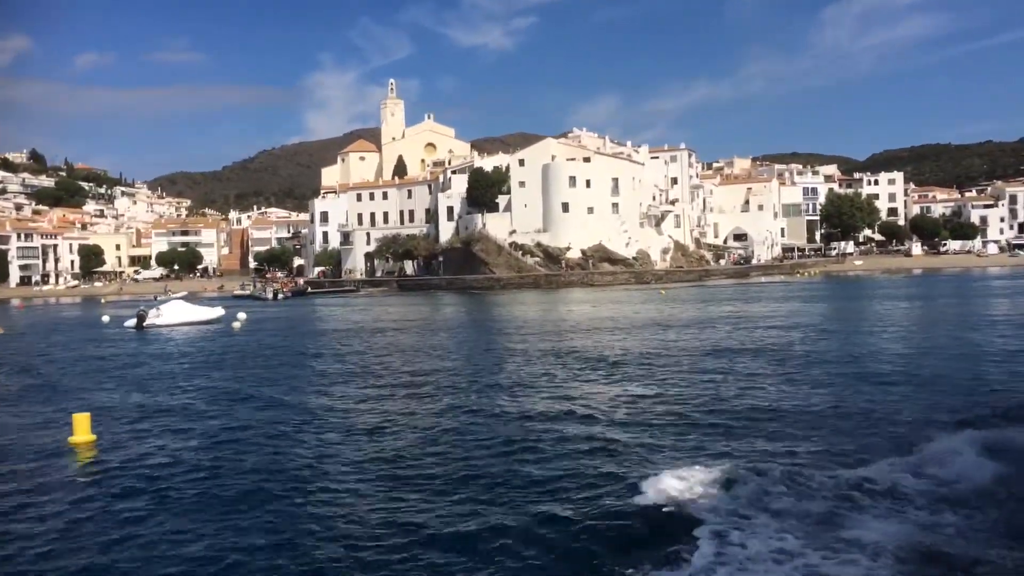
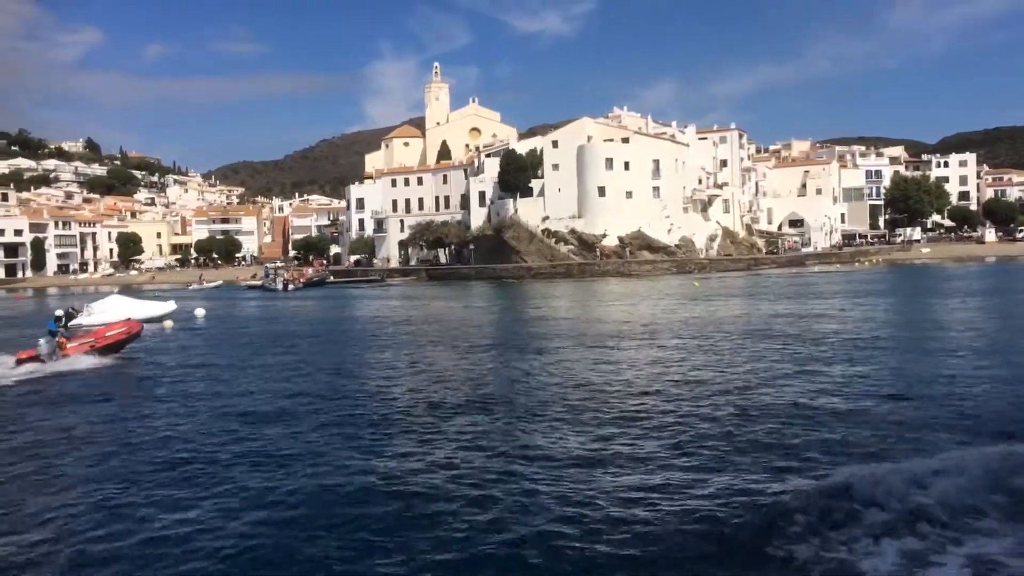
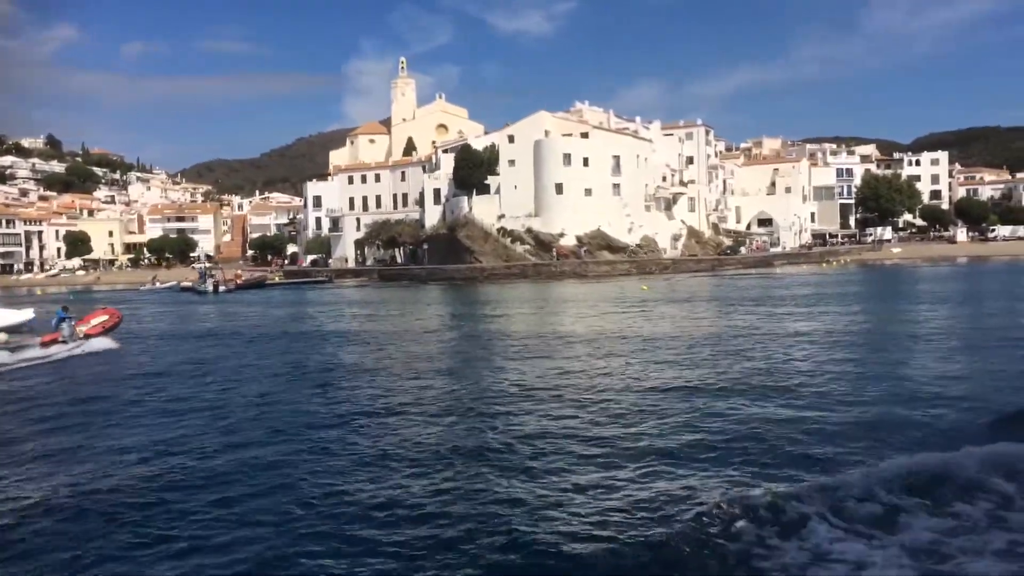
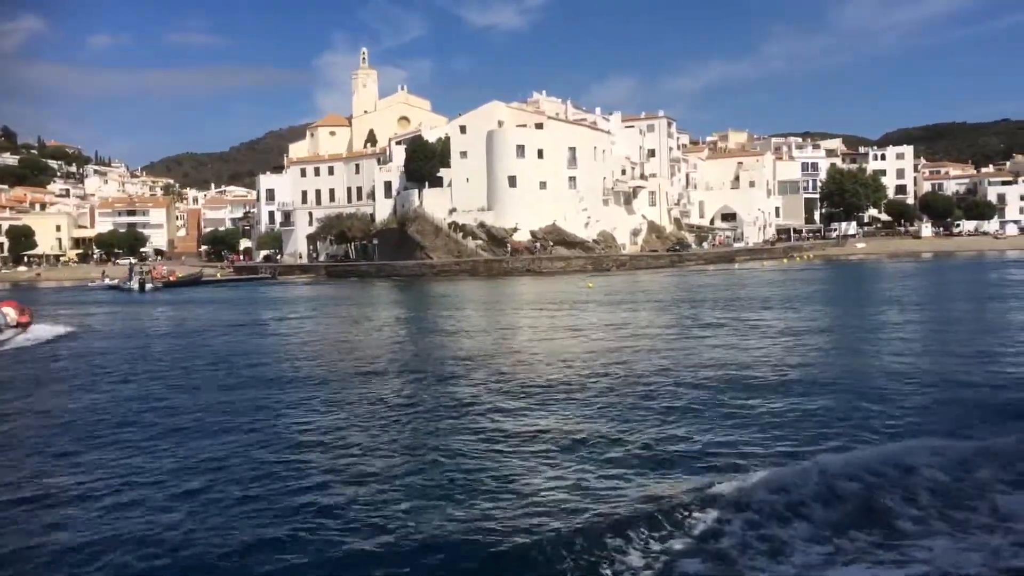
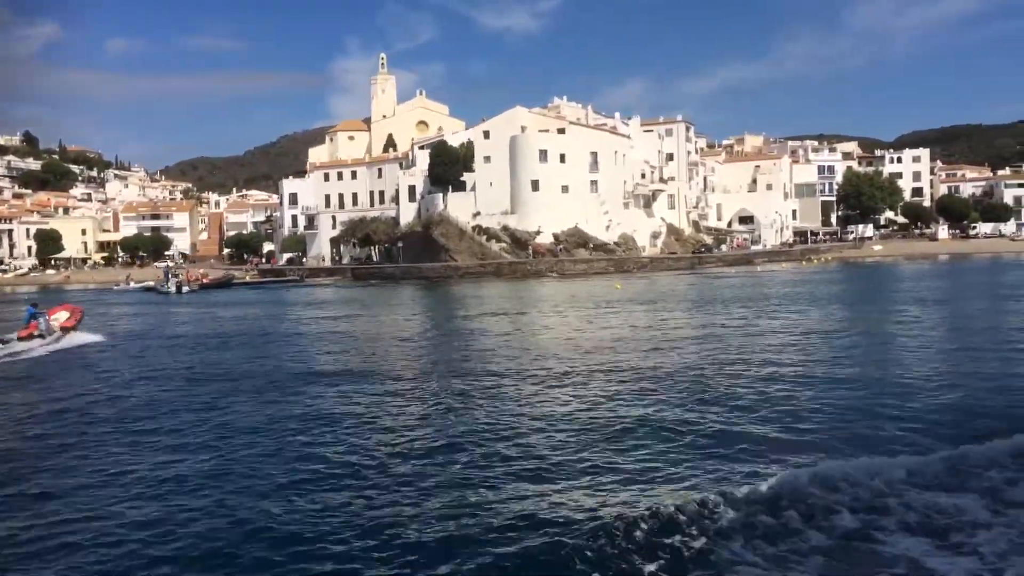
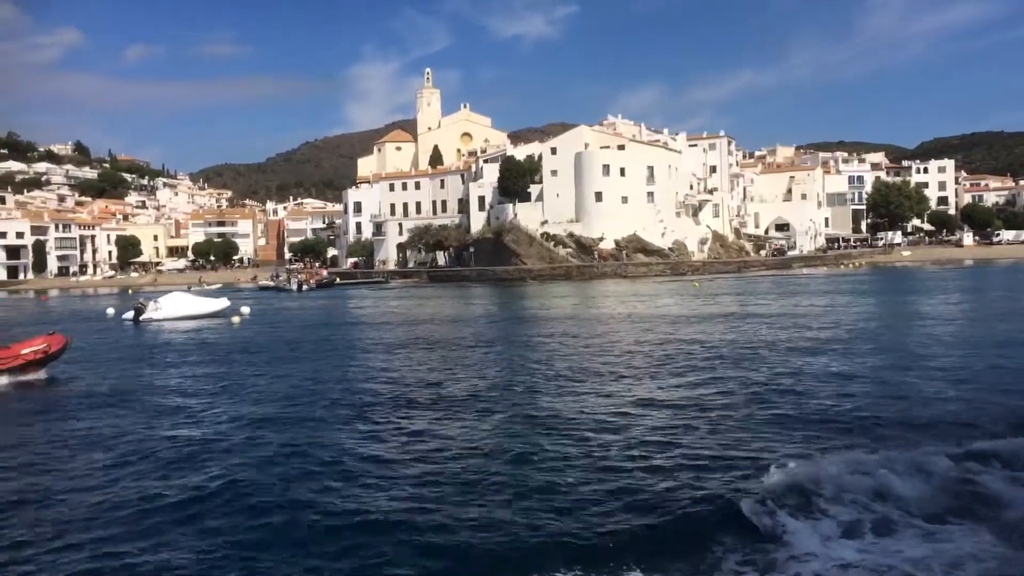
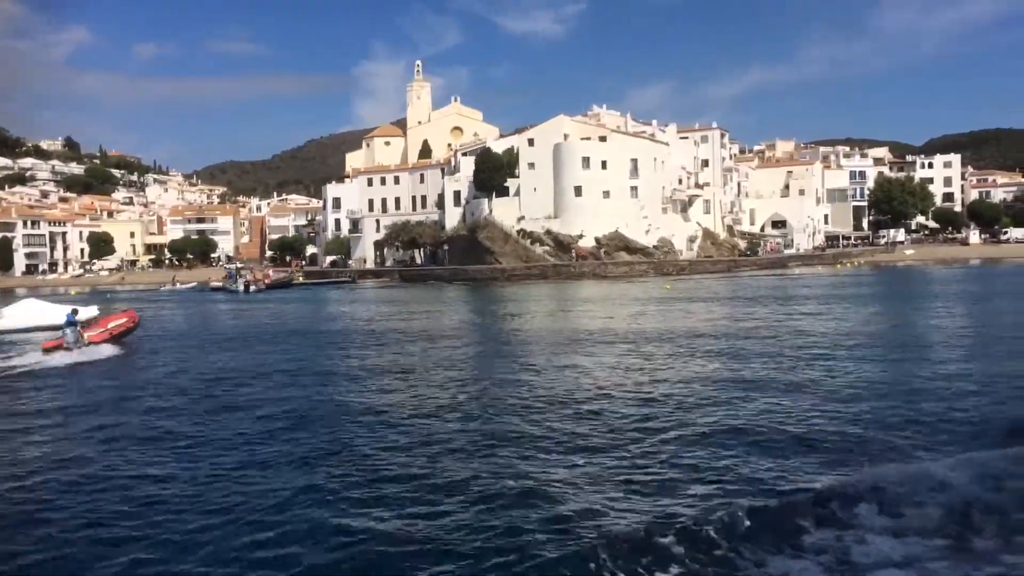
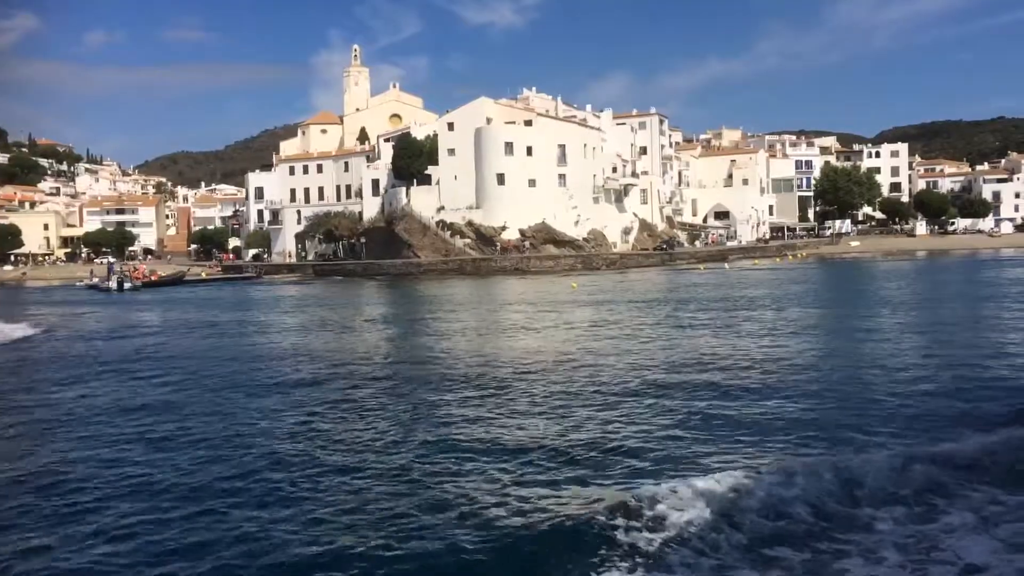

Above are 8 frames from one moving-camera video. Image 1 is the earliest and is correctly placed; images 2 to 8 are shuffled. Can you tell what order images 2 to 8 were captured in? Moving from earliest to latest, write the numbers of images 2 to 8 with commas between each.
6, 2, 7, 3, 5, 4, 8
